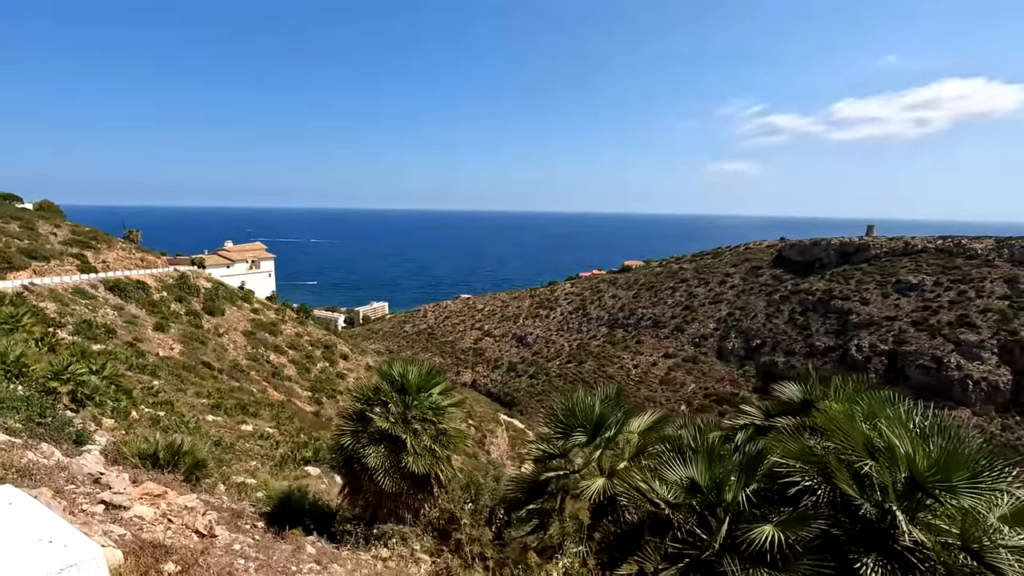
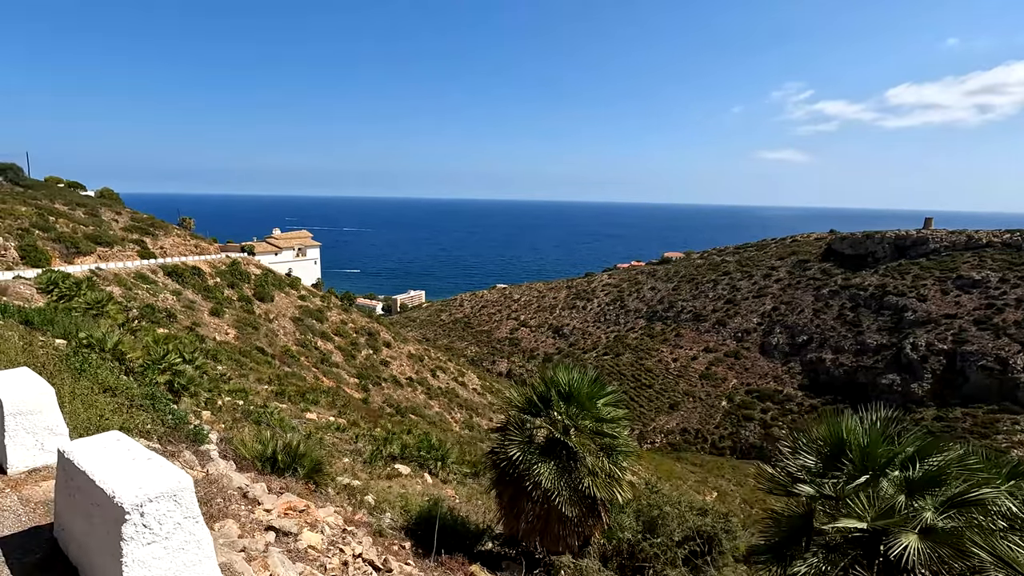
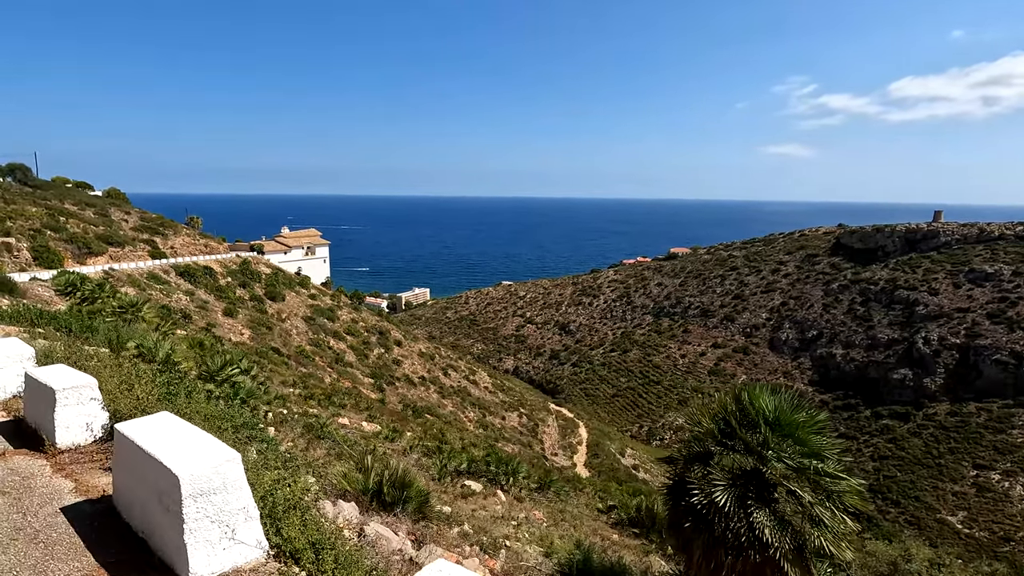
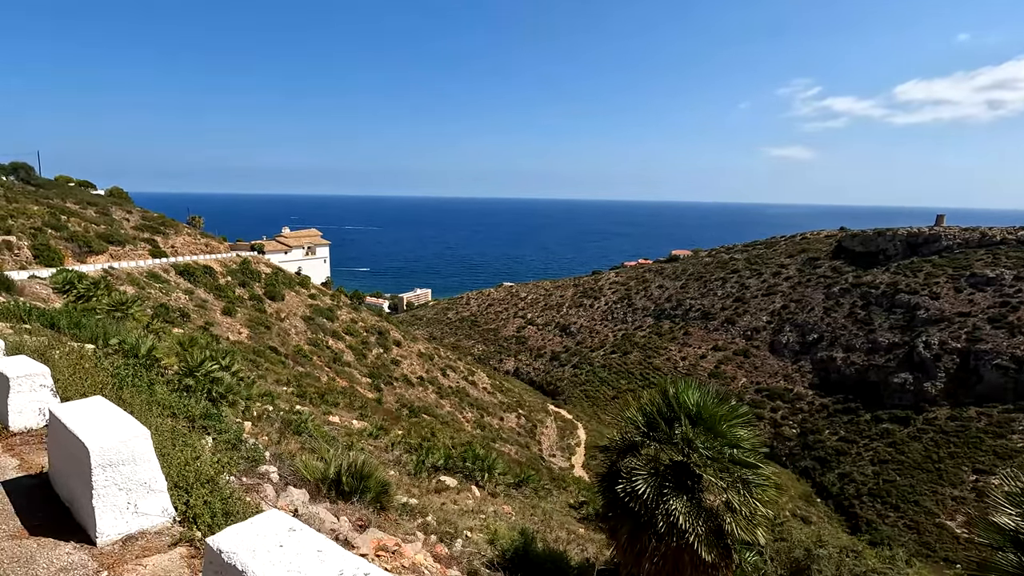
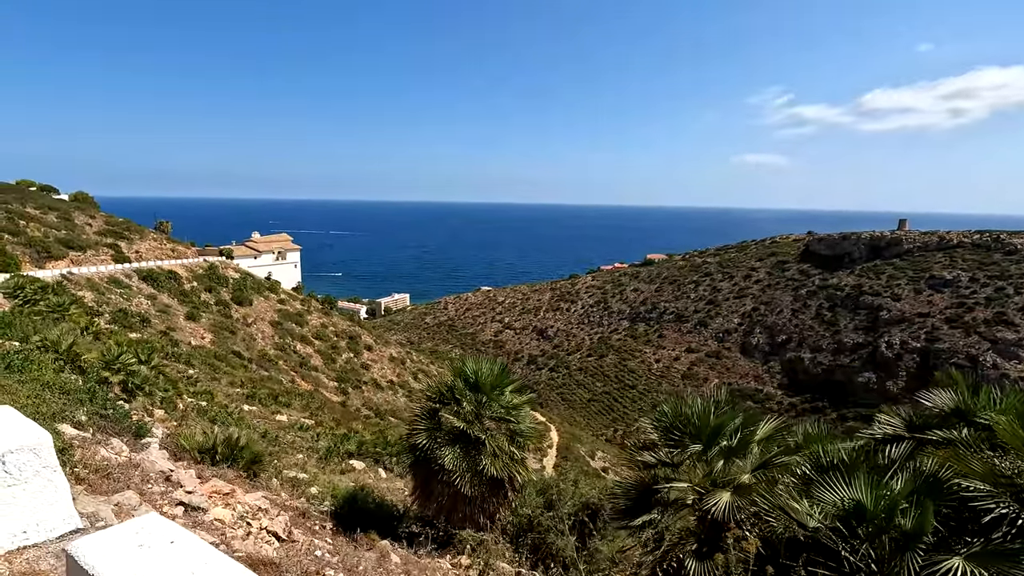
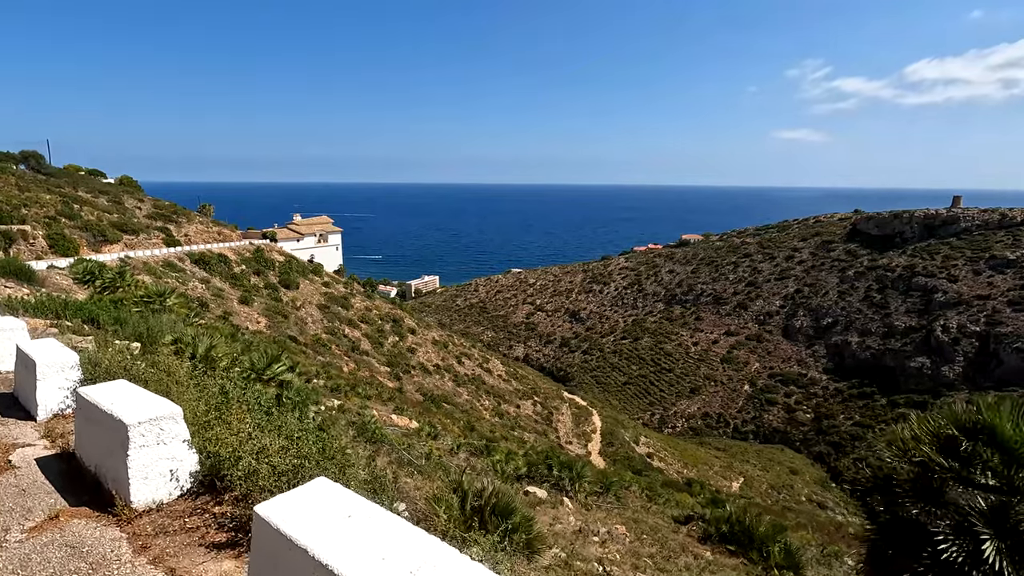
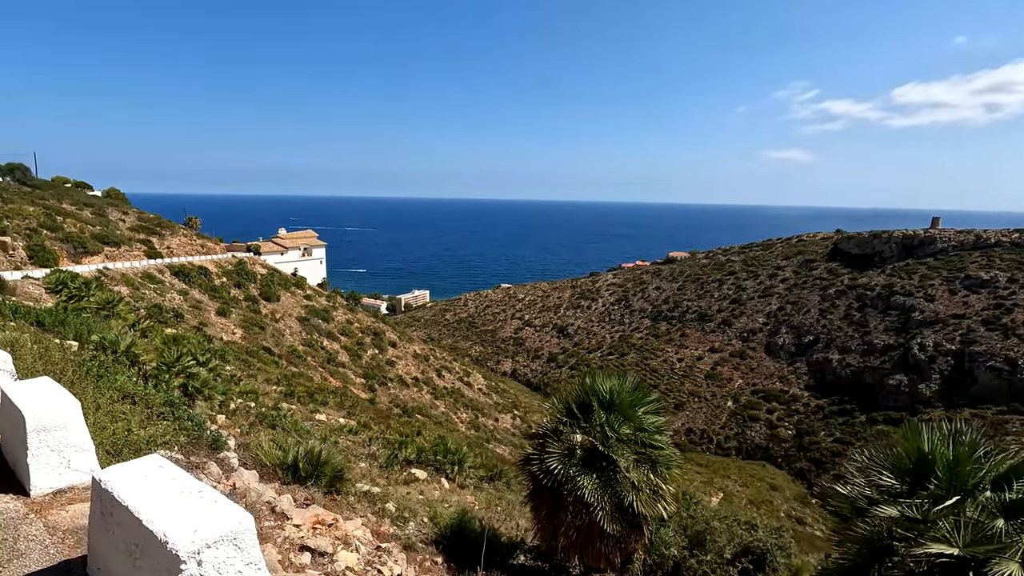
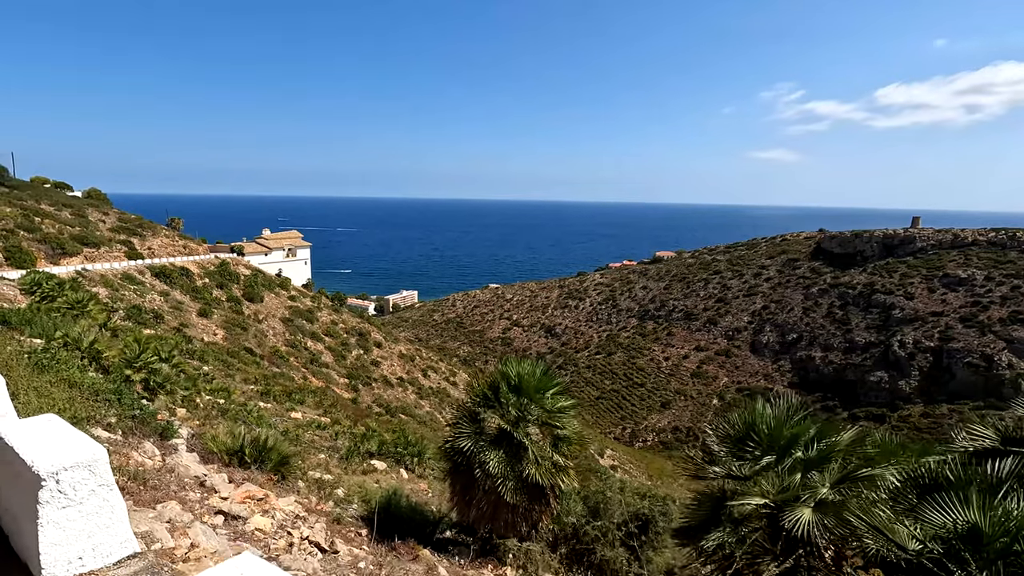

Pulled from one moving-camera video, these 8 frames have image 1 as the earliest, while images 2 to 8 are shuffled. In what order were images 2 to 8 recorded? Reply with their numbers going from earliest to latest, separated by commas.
5, 8, 2, 7, 4, 3, 6
